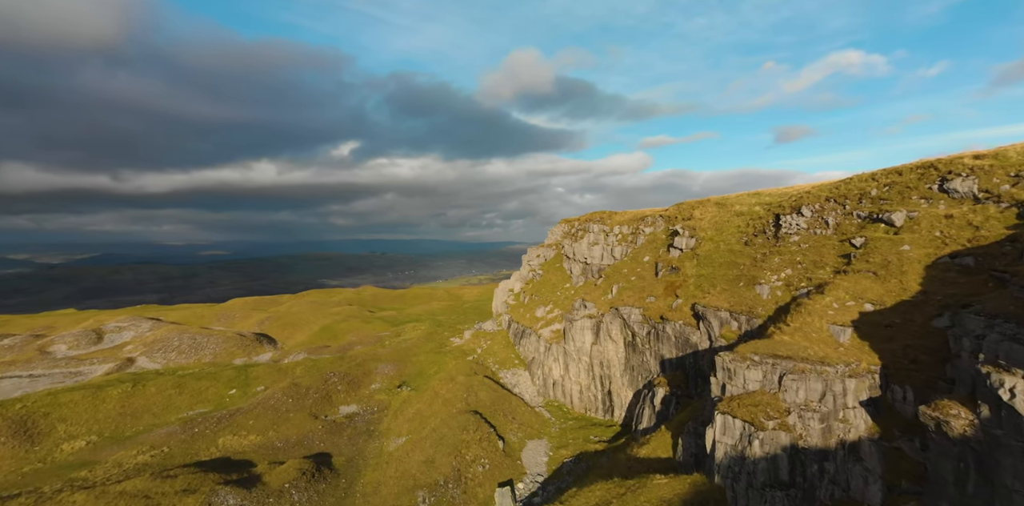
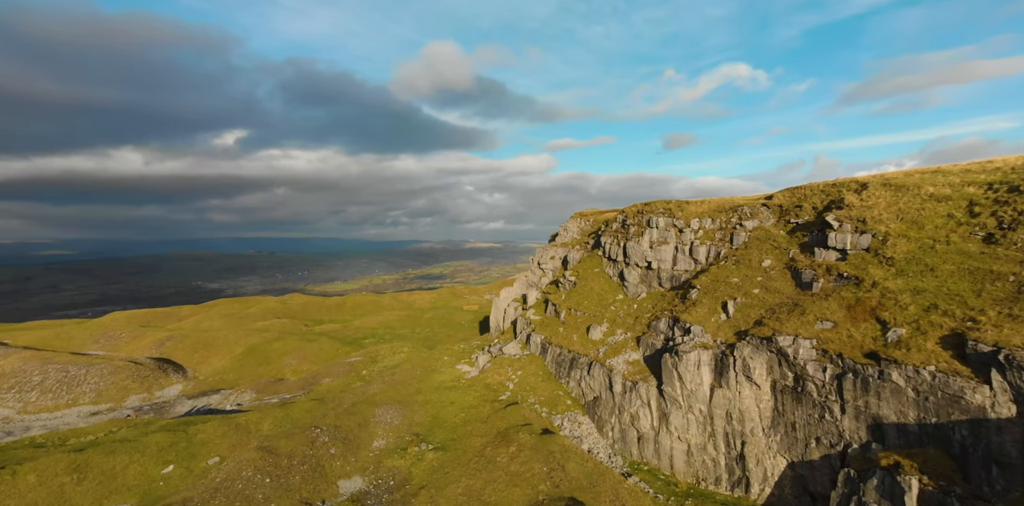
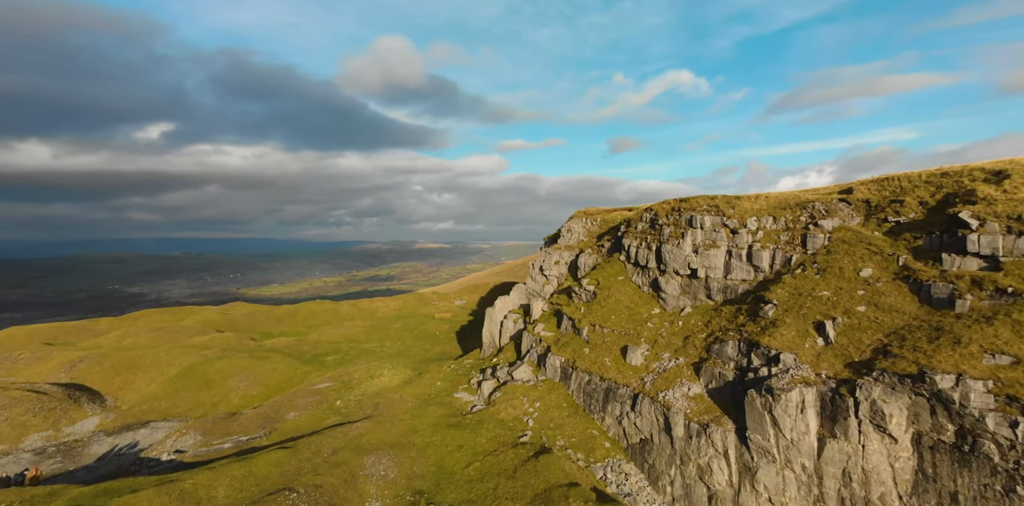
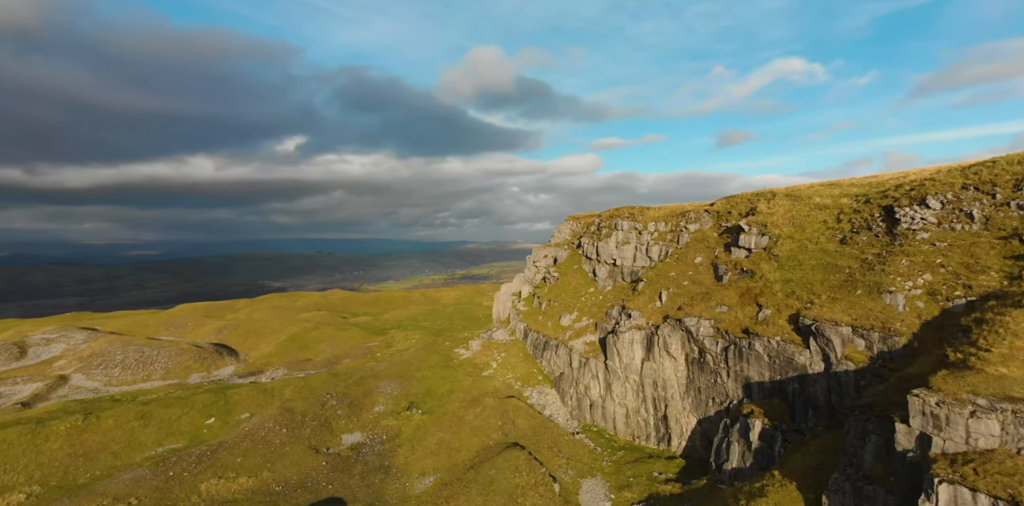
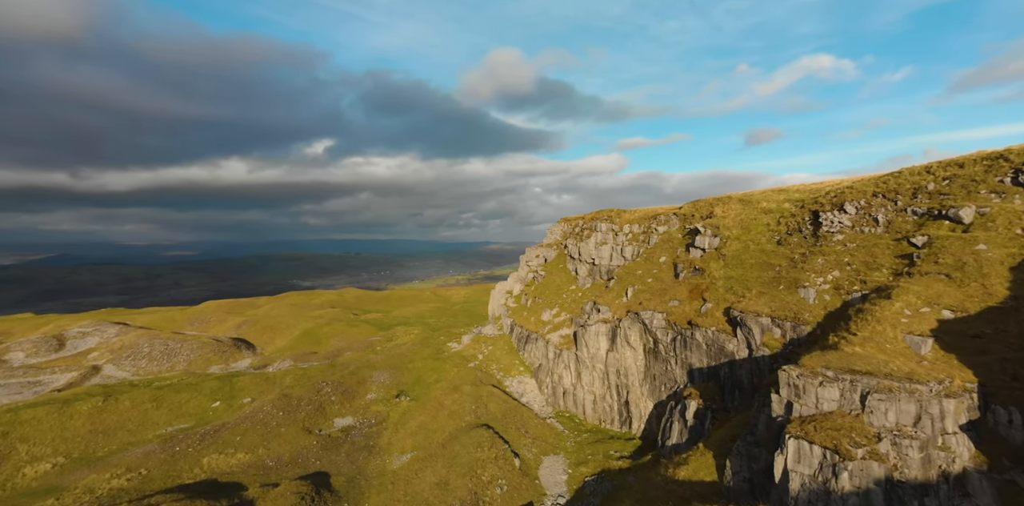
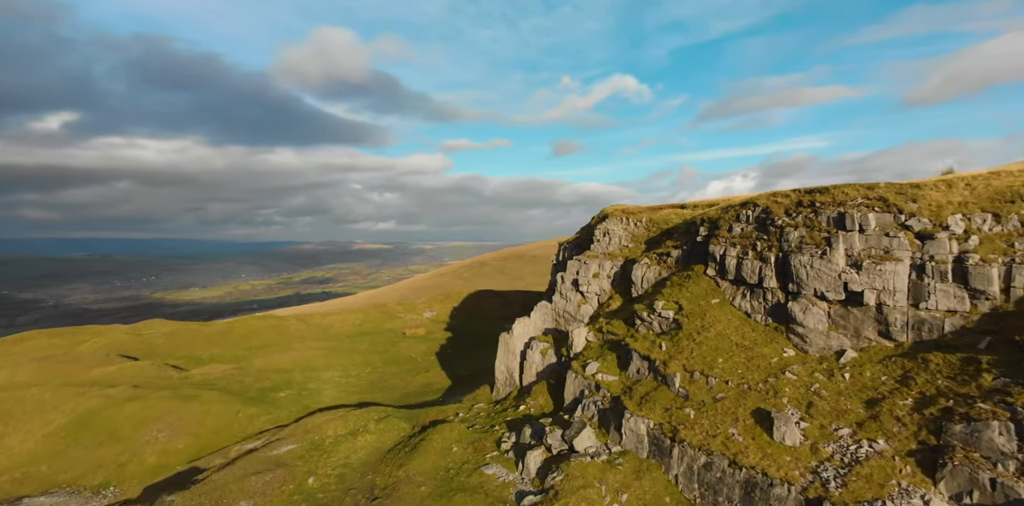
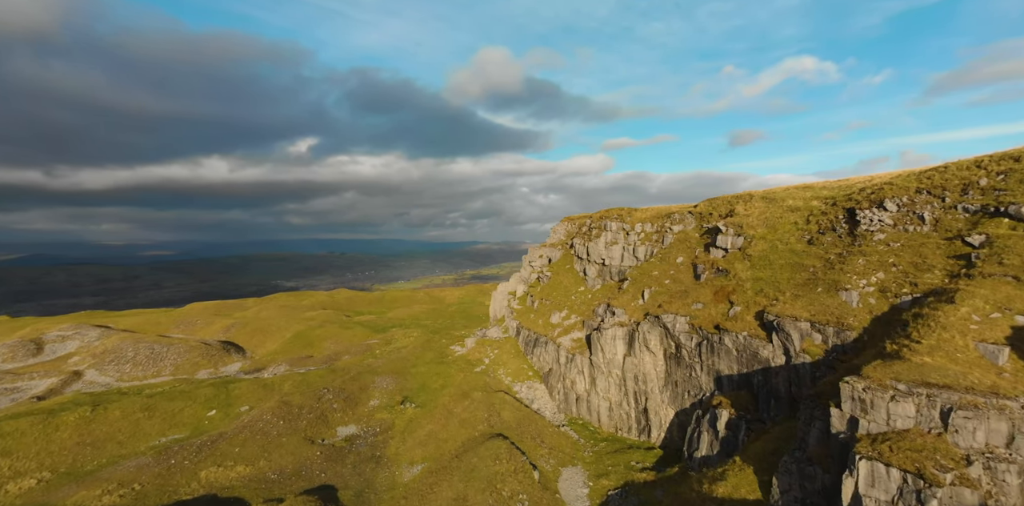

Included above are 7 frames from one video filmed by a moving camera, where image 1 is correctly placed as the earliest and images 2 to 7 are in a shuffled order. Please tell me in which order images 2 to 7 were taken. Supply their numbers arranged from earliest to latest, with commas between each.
5, 7, 4, 2, 3, 6
